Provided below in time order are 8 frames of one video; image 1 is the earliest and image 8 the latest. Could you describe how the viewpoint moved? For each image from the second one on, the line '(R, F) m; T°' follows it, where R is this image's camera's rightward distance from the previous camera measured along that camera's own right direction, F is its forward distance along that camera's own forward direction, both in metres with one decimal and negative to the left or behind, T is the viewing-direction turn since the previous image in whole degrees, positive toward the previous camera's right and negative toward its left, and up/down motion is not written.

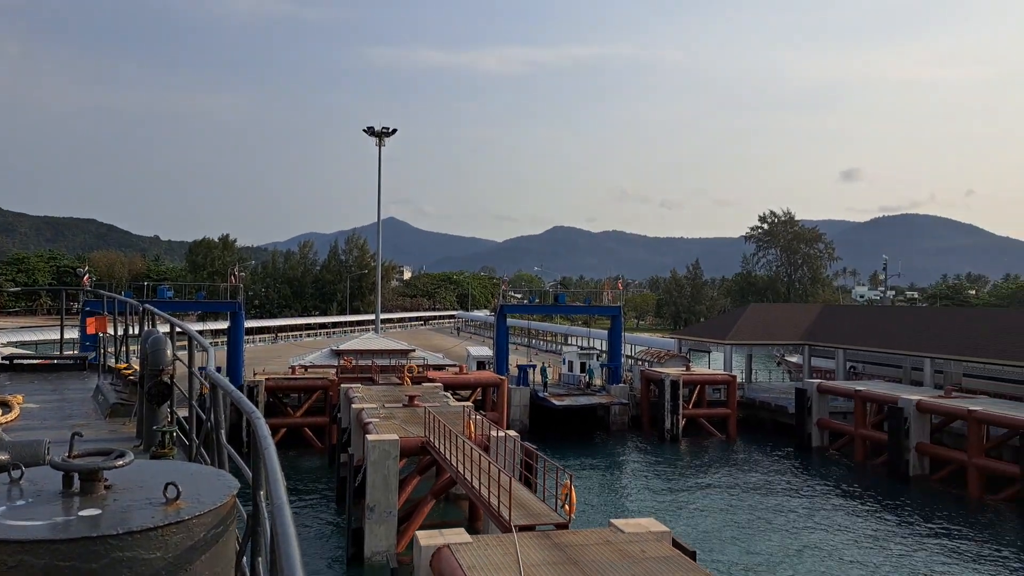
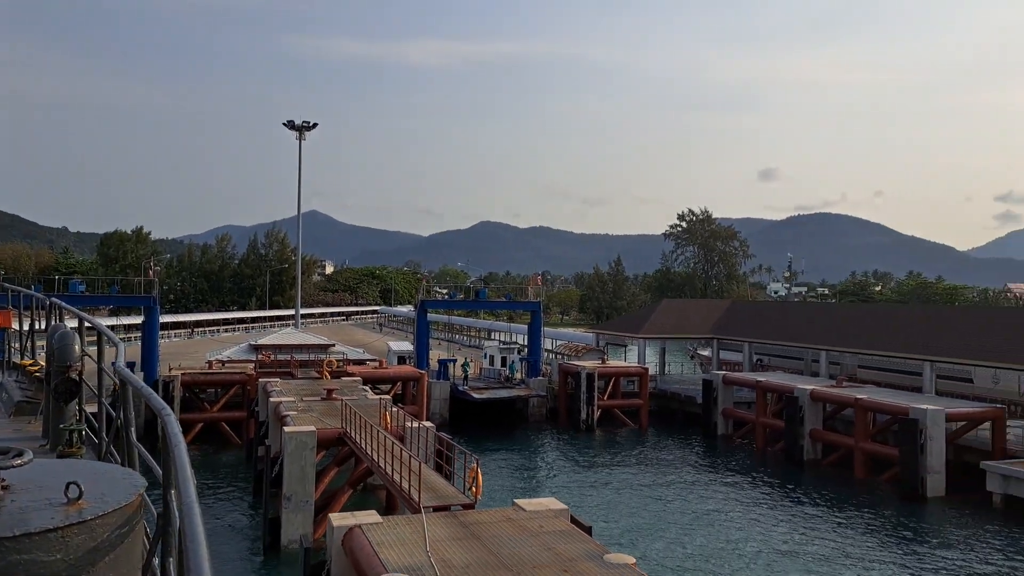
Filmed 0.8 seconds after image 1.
(+0.2, -0.9) m; +5°
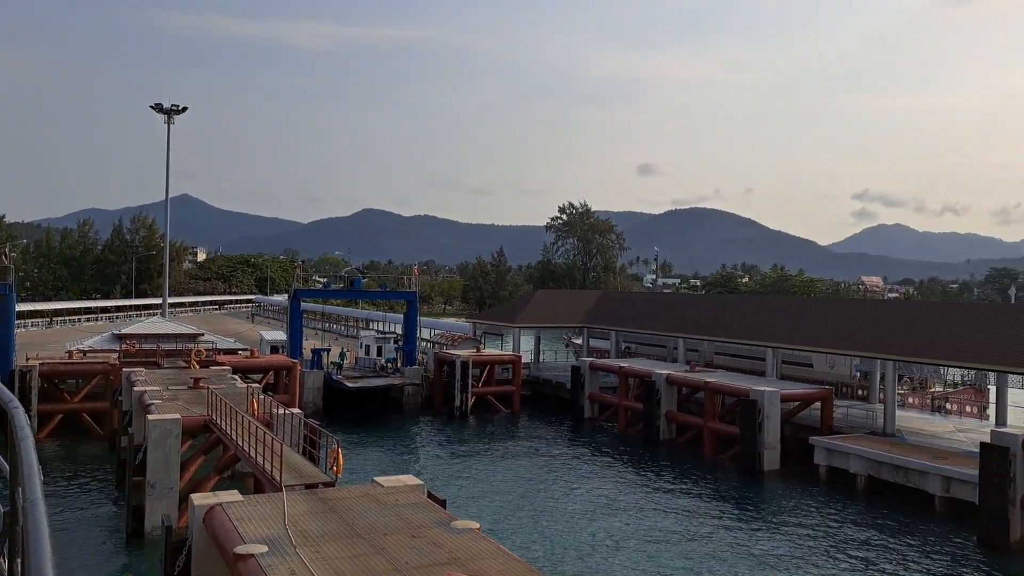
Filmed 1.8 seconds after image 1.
(+0.4, -1.0) m; +8°
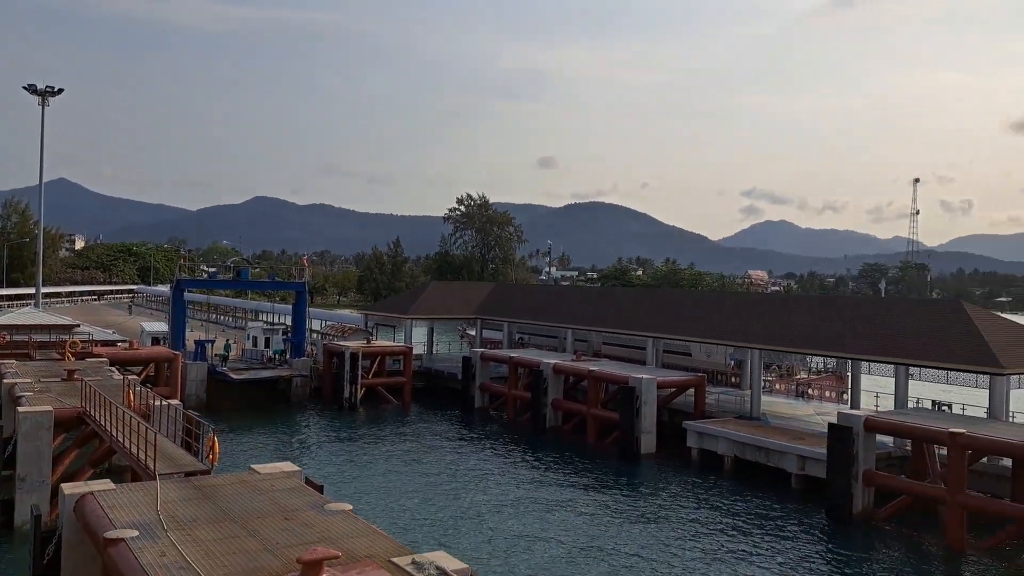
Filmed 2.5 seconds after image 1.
(+0.4, -0.7) m; +7°
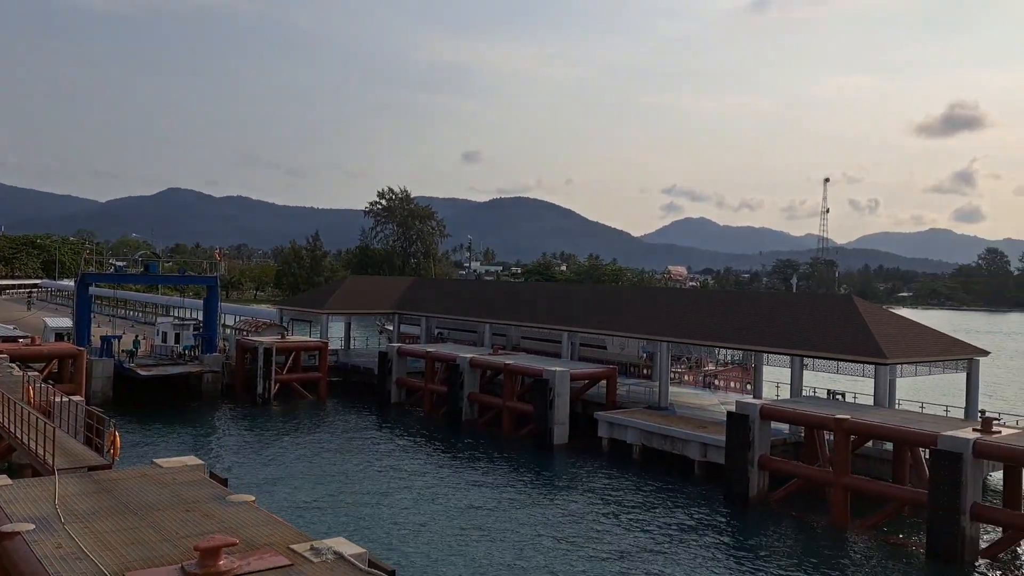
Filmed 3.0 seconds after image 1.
(+0.3, -0.5) m; +5°
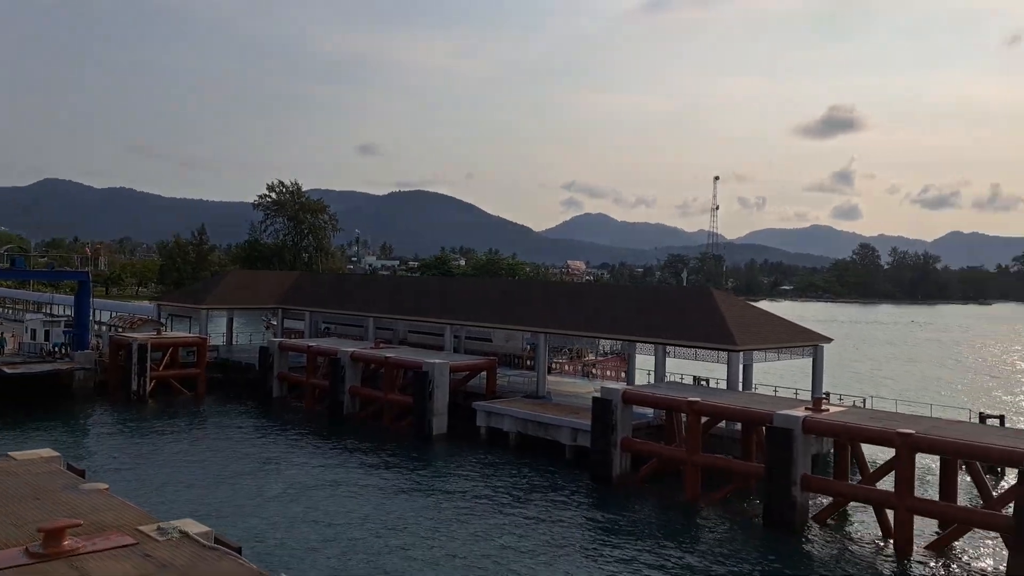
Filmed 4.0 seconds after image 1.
(+0.8, -1.0) m; +7°
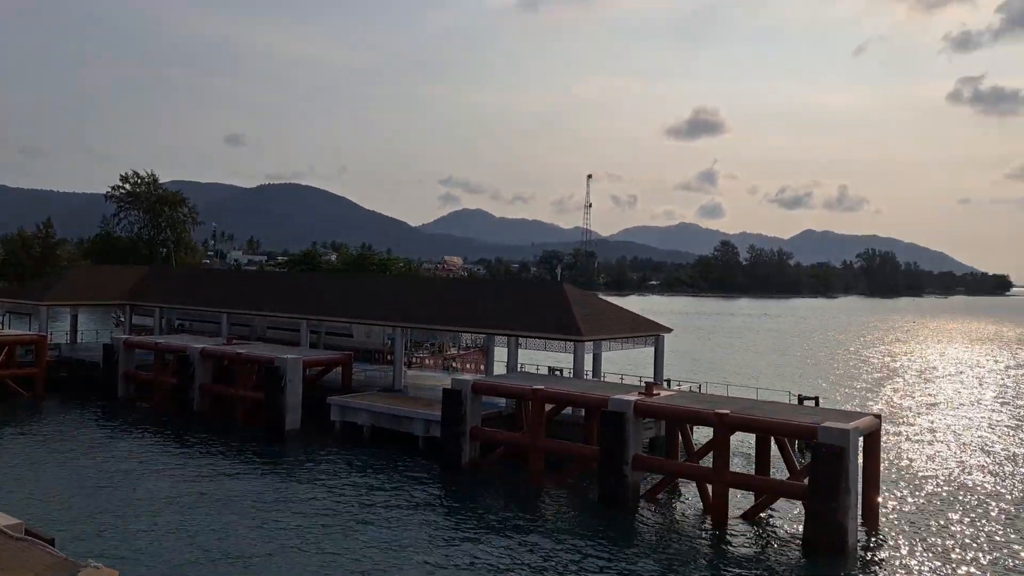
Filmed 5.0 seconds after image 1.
(+0.8, -0.8) m; +9°
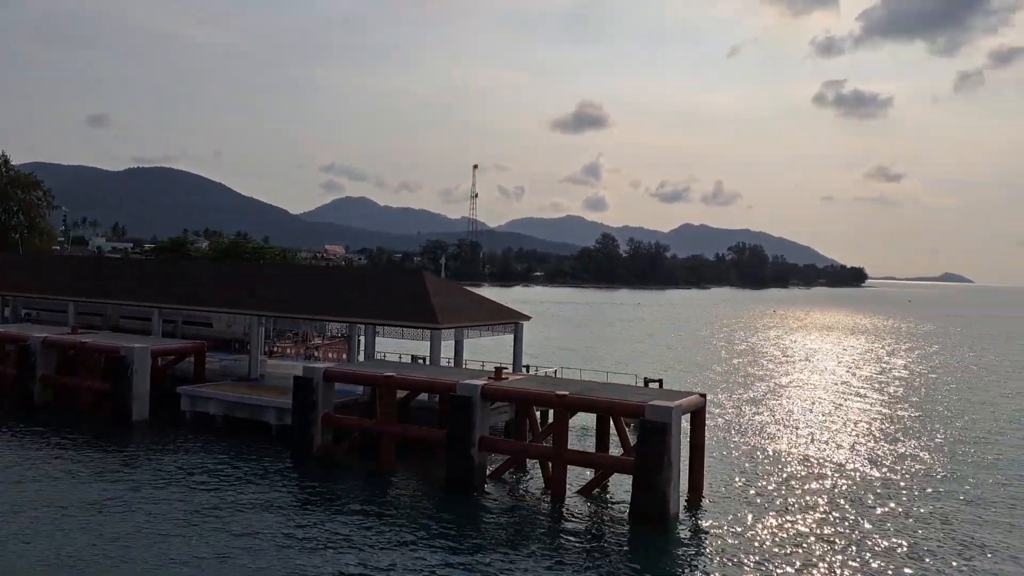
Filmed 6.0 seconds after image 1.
(+1.0, -0.8) m; +8°
